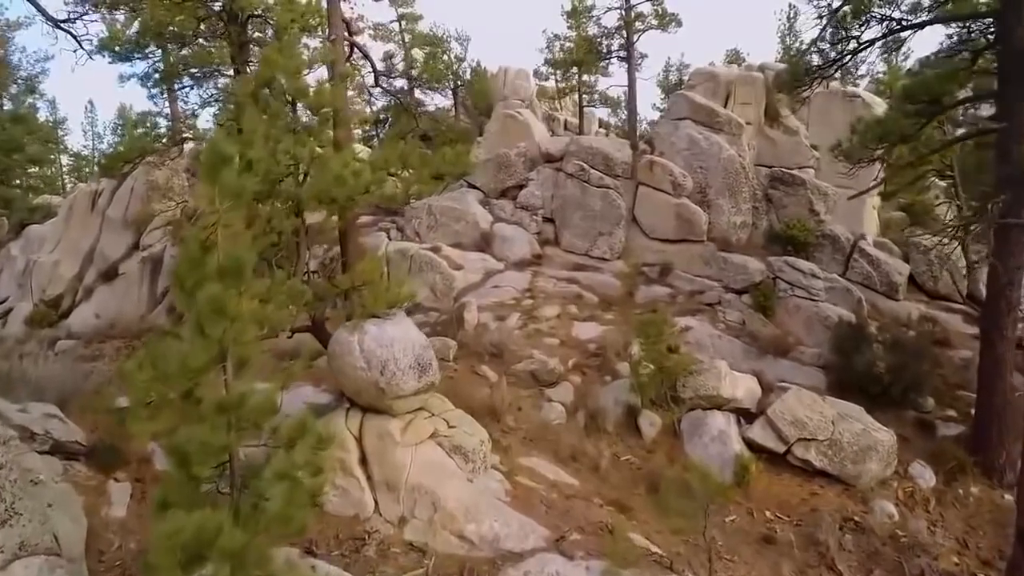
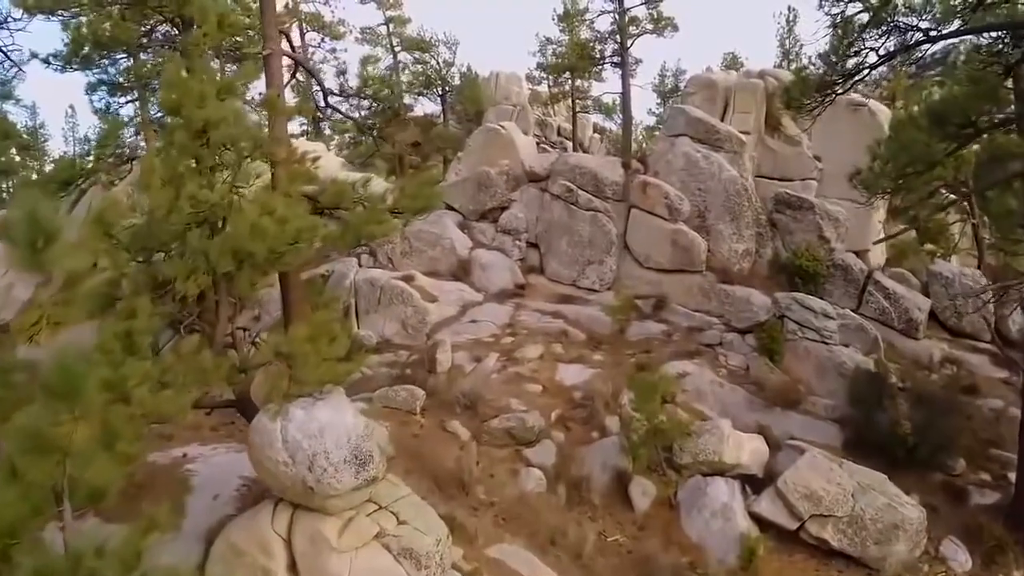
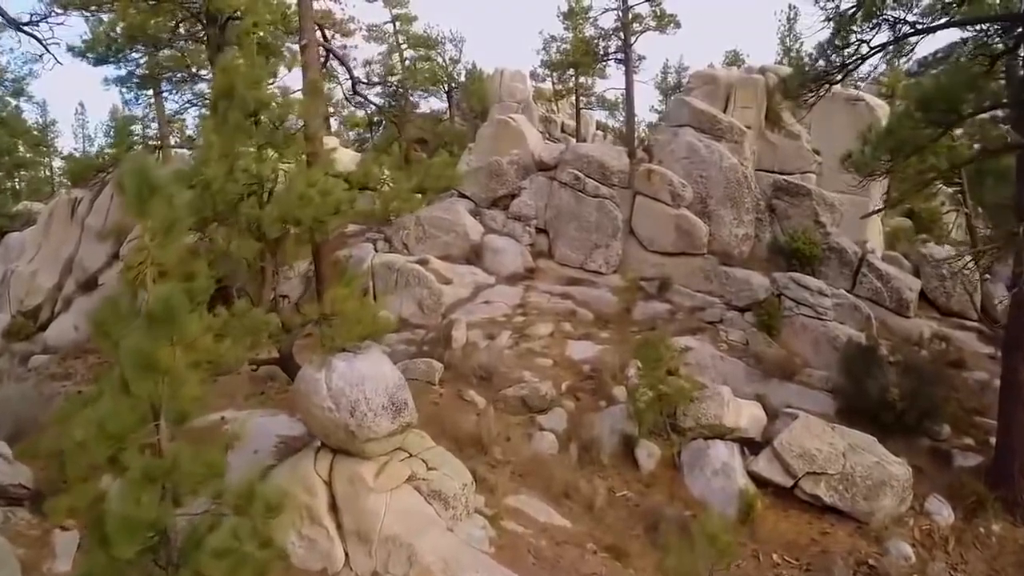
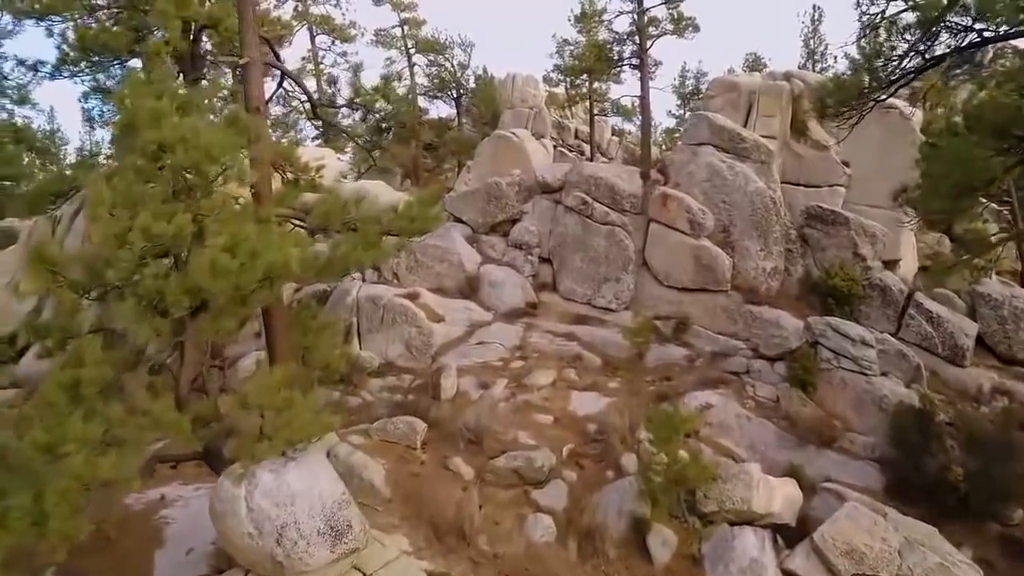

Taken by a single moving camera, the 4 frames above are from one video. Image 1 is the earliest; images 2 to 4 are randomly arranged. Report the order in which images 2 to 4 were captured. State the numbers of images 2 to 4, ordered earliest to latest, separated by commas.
3, 2, 4
